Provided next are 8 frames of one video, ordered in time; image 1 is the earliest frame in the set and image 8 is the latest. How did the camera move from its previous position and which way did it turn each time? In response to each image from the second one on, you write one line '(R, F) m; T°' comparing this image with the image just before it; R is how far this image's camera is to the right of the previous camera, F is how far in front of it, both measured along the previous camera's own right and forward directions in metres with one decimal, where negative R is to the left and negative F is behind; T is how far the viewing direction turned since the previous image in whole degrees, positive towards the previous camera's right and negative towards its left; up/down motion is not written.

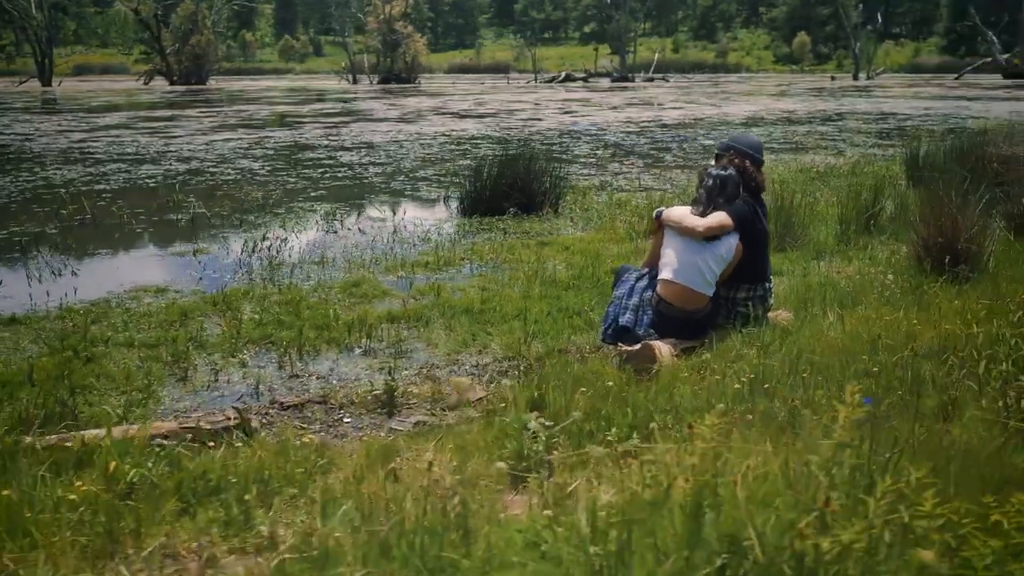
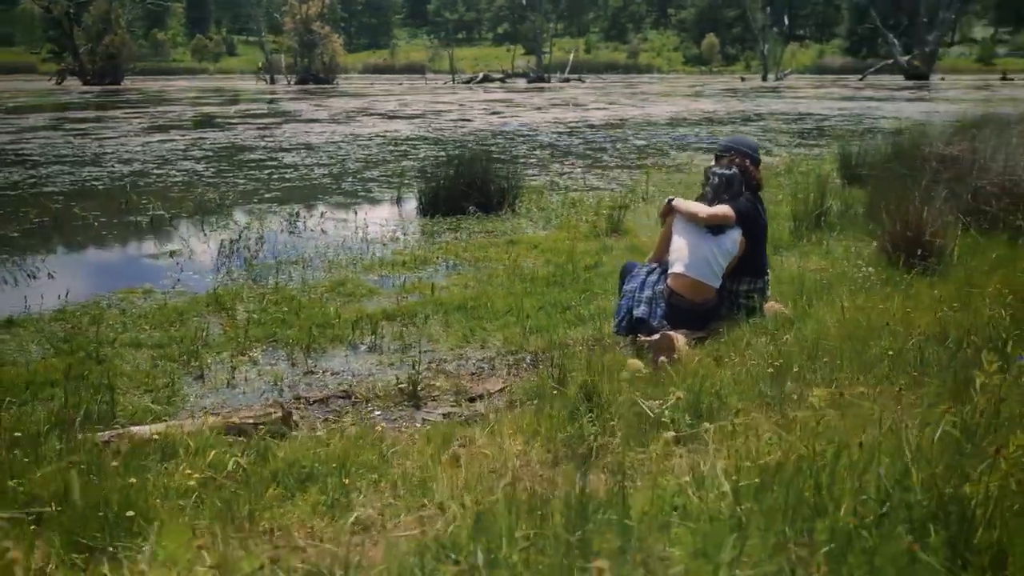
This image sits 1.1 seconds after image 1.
(-0.6, -0.3) m; +5°
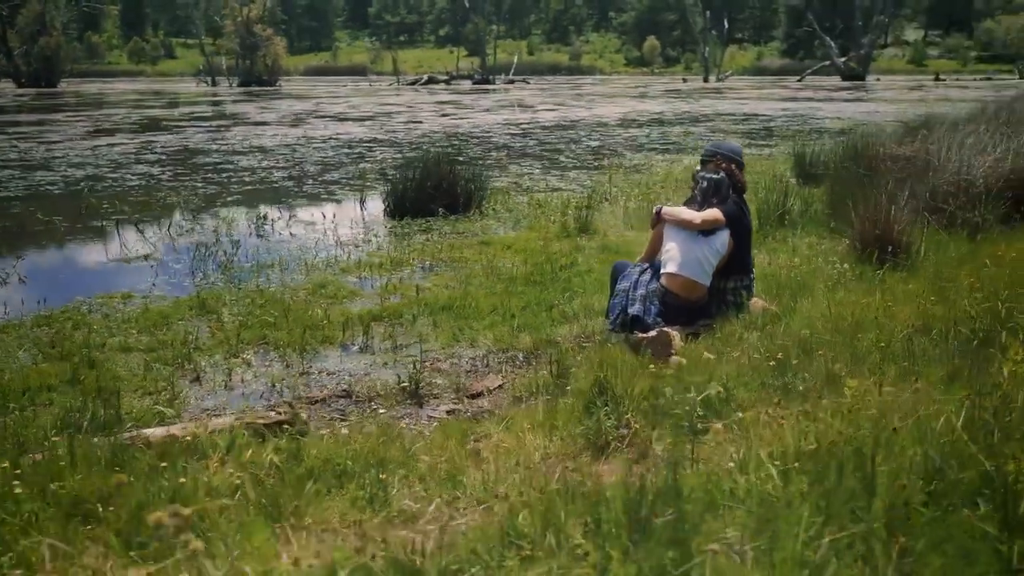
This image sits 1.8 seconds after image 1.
(-0.3, -0.1) m; +3°
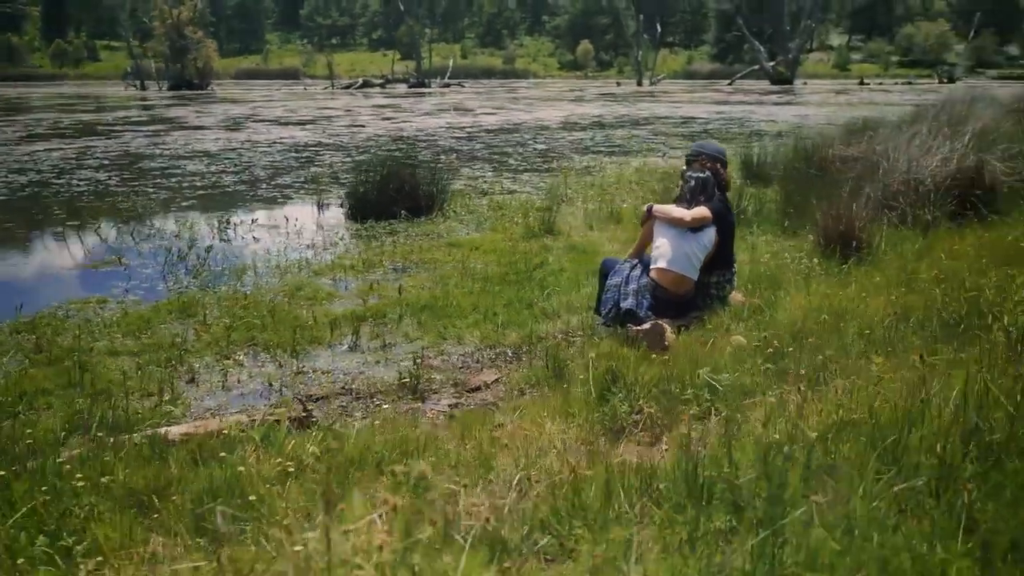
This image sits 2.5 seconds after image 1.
(-0.4, -0.2) m; +4°
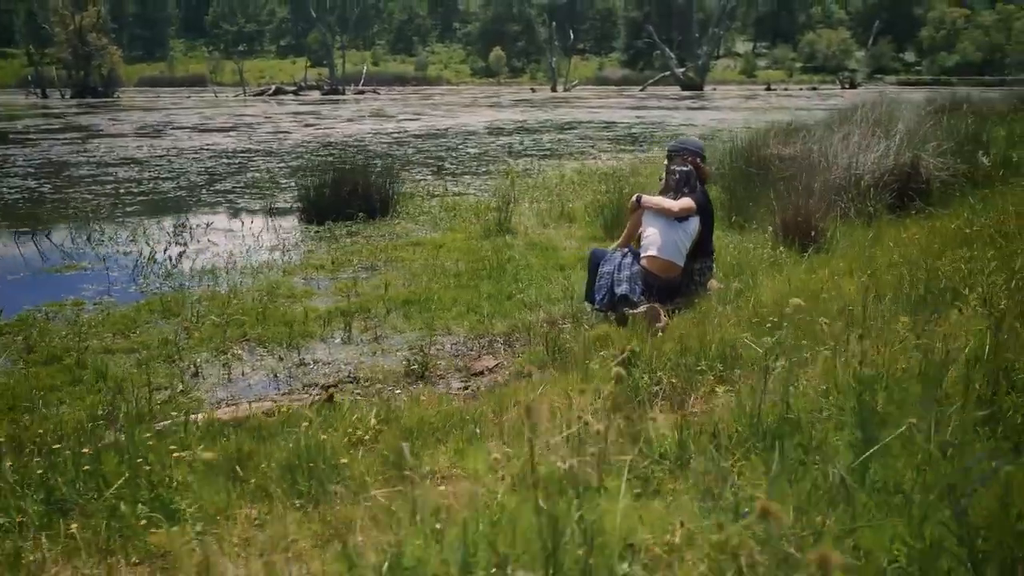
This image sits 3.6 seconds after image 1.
(-0.5, -0.3) m; +5°
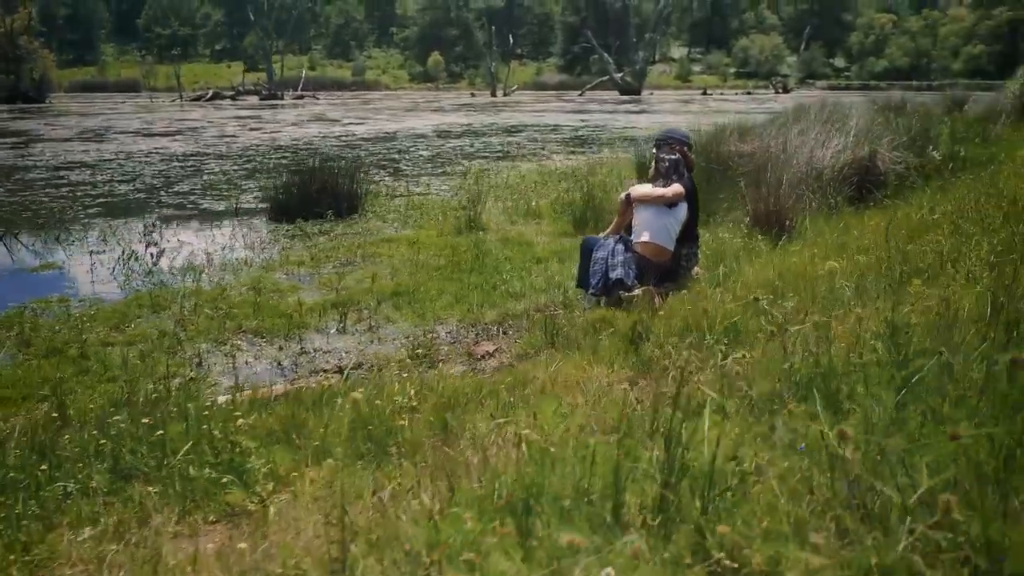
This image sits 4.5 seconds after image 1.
(-0.4, -0.2) m; +3°
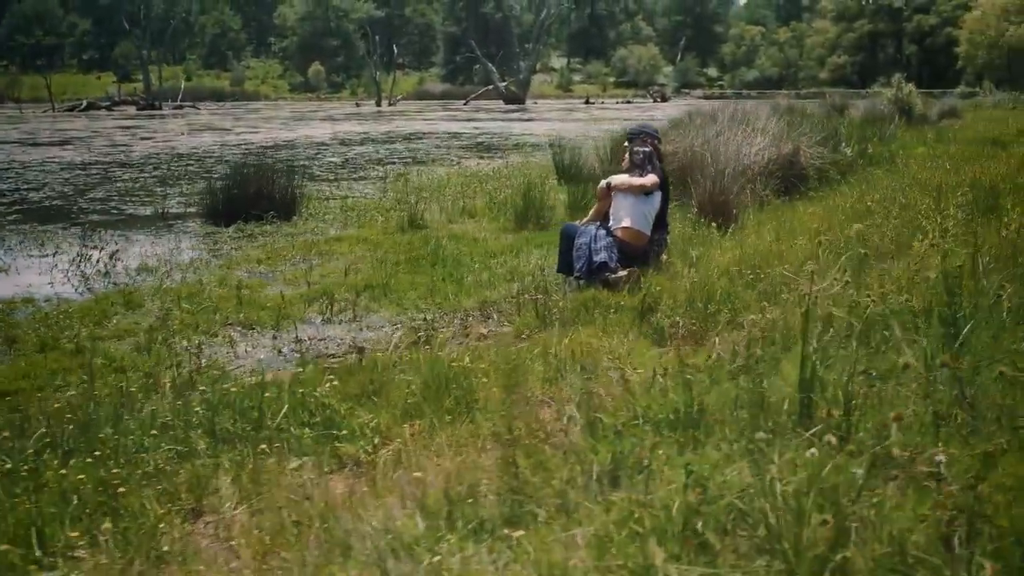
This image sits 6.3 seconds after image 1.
(-0.7, -0.3) m; +6°
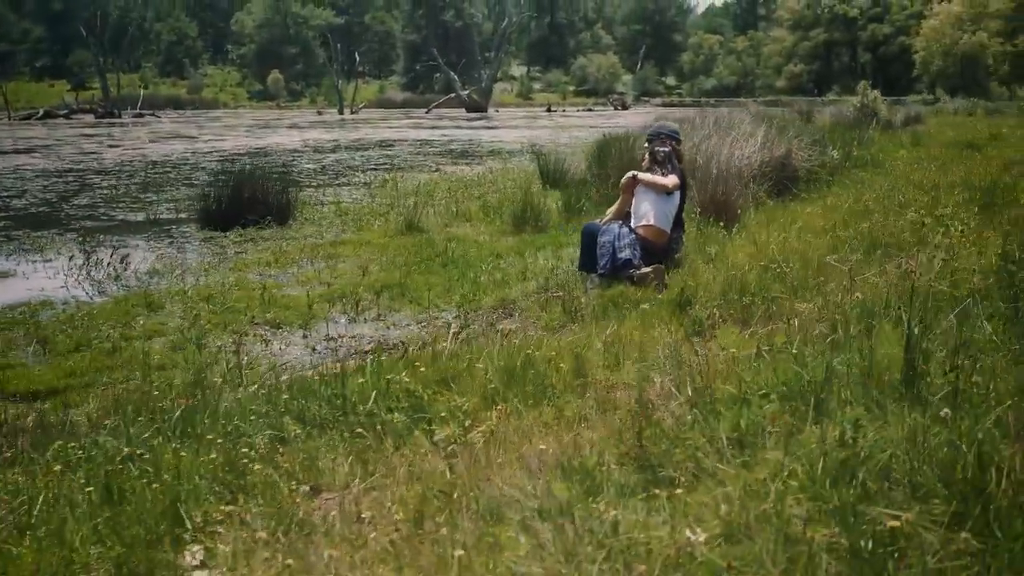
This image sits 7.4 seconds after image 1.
(-0.5, -0.2) m; +2°
